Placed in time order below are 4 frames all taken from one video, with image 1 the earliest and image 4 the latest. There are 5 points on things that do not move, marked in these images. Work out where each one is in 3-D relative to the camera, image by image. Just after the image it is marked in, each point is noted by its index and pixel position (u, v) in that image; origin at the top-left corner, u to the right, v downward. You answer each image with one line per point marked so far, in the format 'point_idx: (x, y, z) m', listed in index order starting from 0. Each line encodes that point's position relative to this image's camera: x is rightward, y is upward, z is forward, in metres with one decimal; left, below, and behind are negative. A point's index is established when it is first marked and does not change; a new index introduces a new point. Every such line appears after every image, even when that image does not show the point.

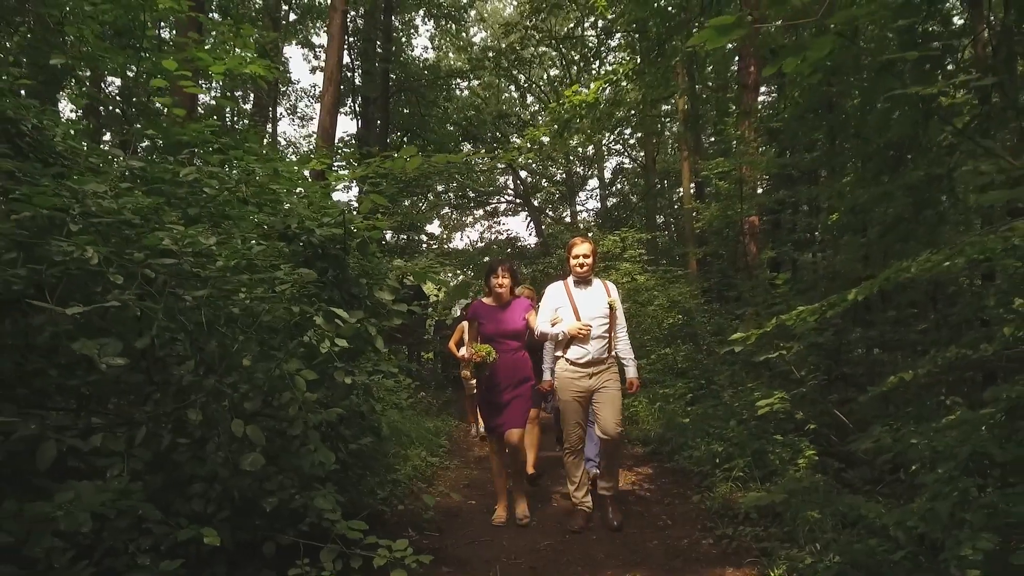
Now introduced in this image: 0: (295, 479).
0: (-0.8, -0.7, +2.5) m
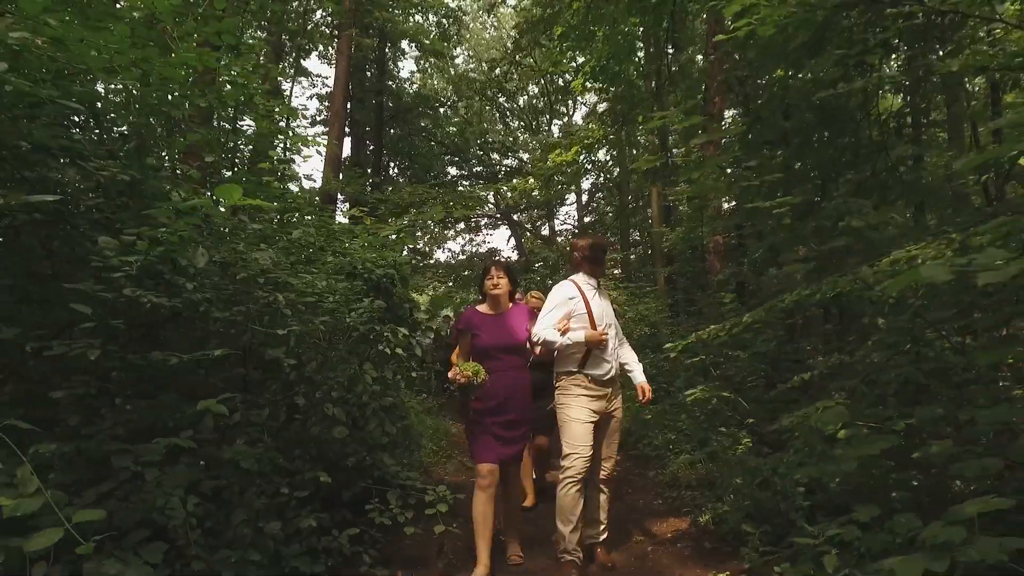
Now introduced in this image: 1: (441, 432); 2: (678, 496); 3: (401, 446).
0: (-0.8, -0.8, +3.6) m
1: (-0.7, -1.4, +6.7) m
2: (+1.1, -1.4, +4.8) m
3: (-0.7, -1.0, +4.2) m
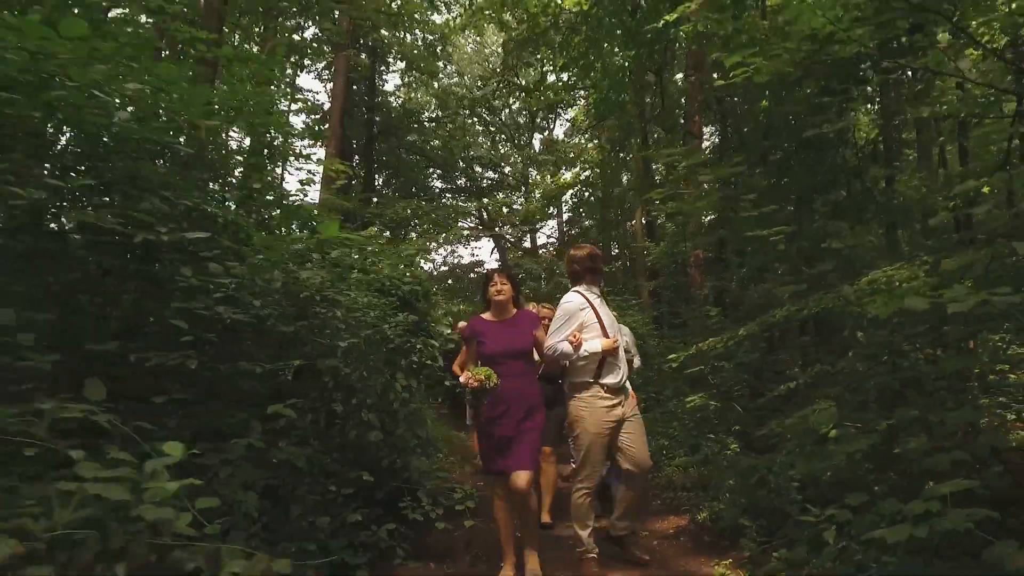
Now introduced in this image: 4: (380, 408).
0: (-0.7, -0.9, +3.9) m
1: (-0.7, -1.6, +7.0) m
2: (+1.2, -1.5, +5.1) m
3: (-0.6, -1.1, +4.5) m
4: (-0.7, -0.7, +3.8) m
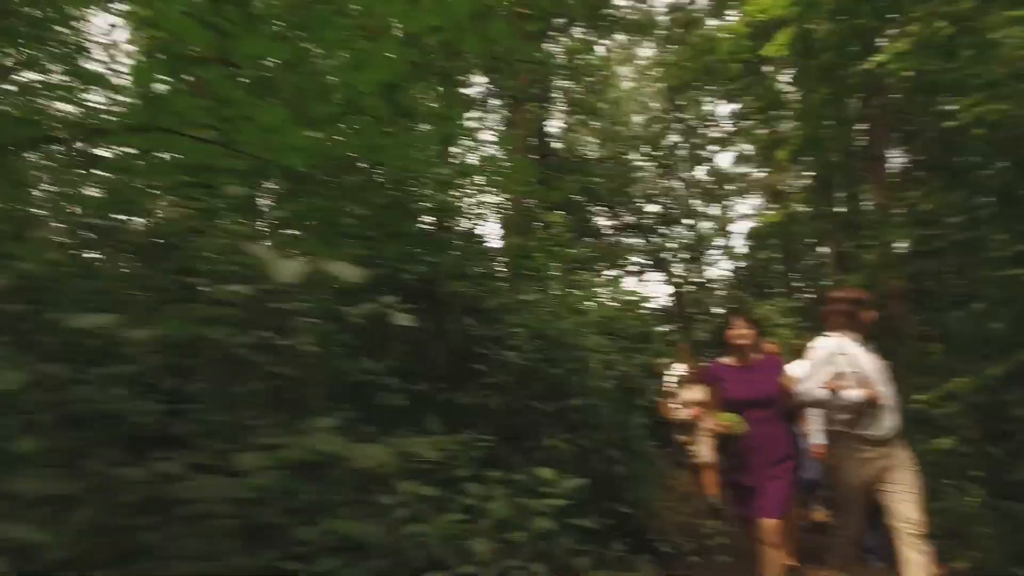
0: (+0.7, -1.2, +4.1) m
1: (+1.4, -2.0, +7.1) m
2: (+2.8, -1.8, +4.8) m
3: (+0.9, -1.3, +4.7) m
4: (+0.6, -0.9, +4.1) m
